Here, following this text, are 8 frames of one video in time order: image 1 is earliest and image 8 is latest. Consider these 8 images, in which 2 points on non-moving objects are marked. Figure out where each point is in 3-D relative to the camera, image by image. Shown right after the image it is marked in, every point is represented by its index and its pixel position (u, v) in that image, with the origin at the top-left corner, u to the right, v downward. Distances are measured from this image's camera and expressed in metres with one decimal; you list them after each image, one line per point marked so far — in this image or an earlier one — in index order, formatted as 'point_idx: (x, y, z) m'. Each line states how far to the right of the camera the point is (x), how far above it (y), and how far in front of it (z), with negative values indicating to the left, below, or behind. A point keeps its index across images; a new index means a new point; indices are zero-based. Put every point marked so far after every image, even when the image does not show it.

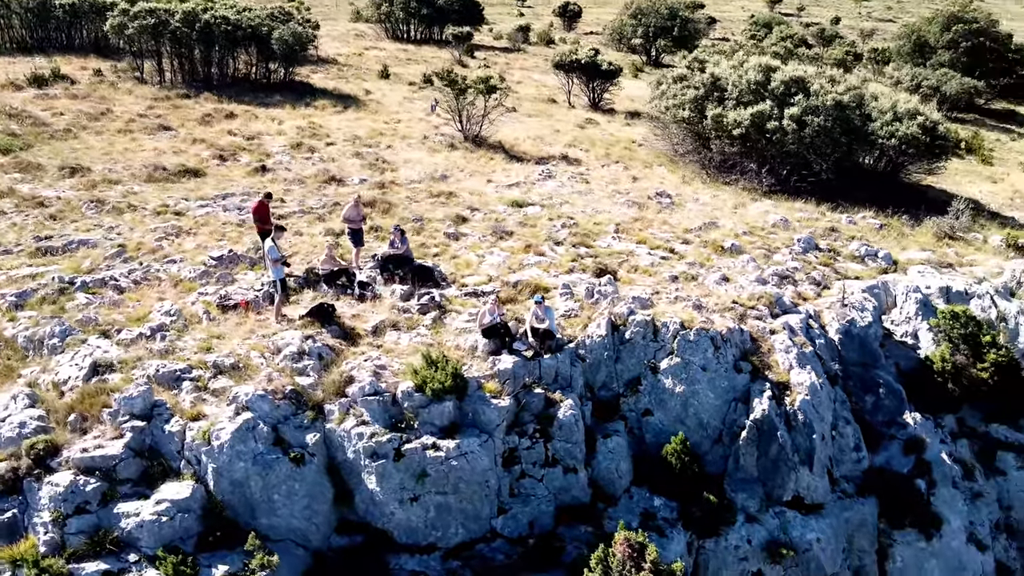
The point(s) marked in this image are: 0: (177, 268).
0: (-6.6, +0.4, +16.0) m
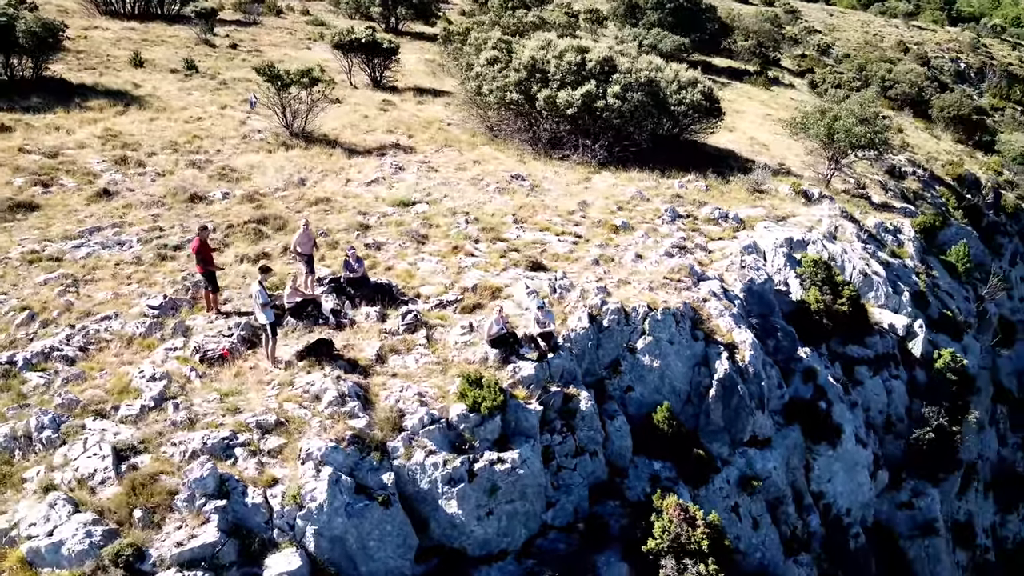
0: (-7.1, -0.7, +14.4) m
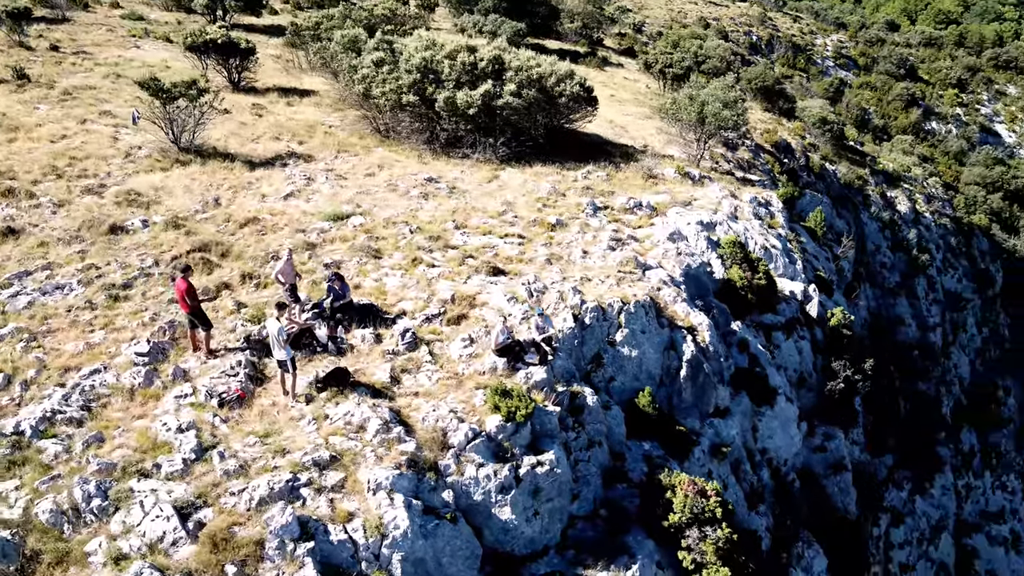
0: (-6.9, -1.5, +13.7) m
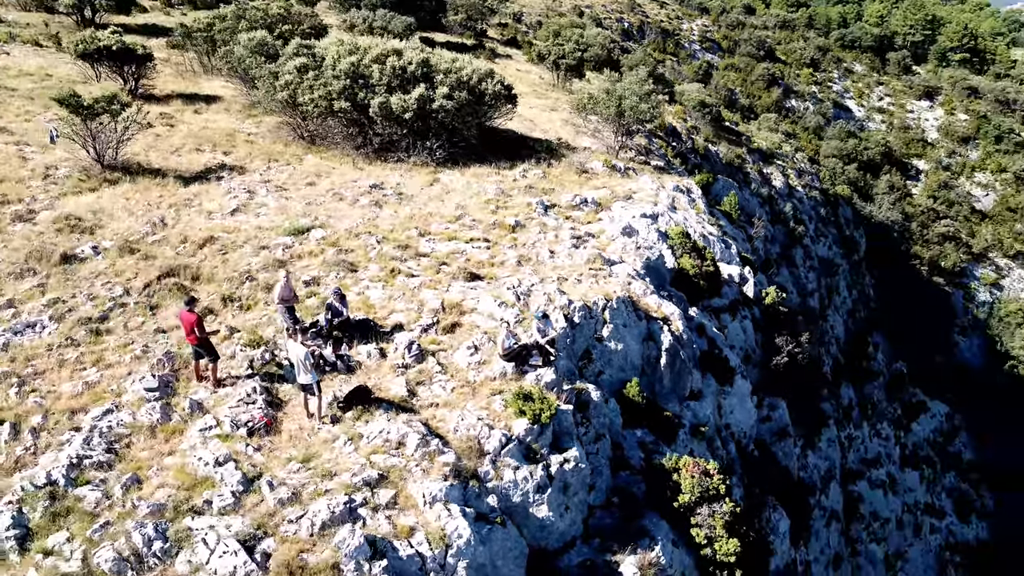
0: (-6.5, -2.1, +13.4) m
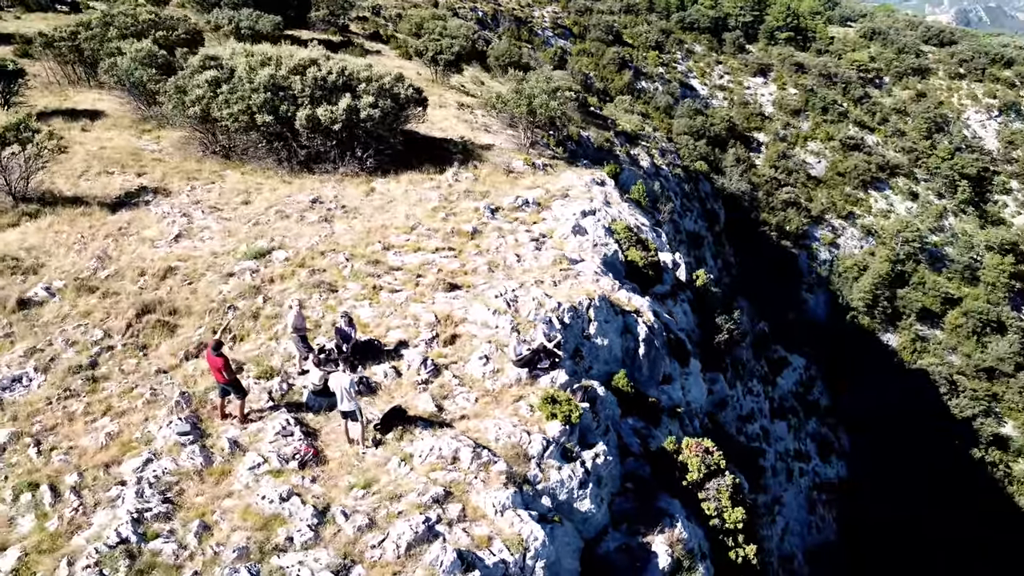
0: (-5.7, -2.9, +13.1) m
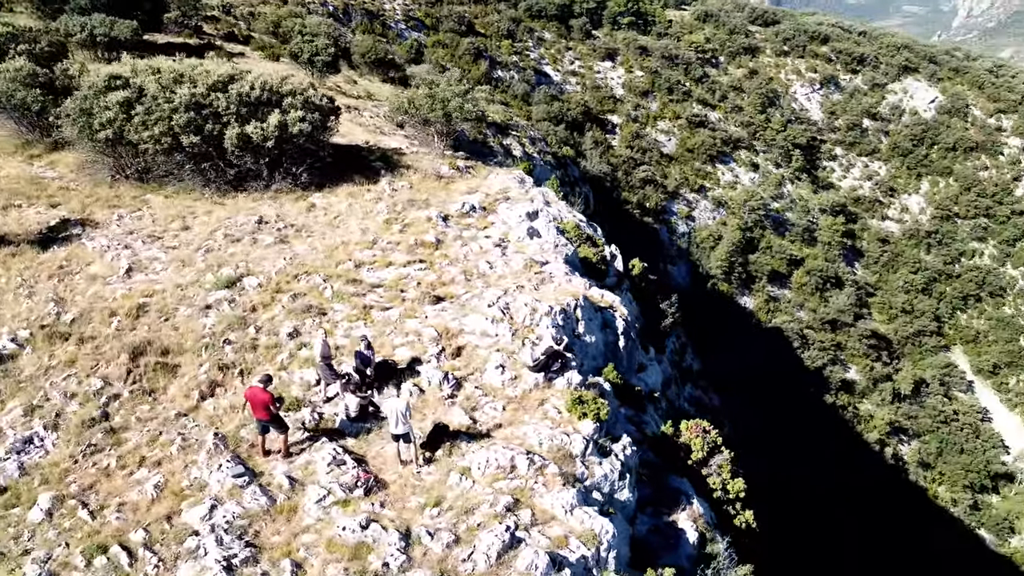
0: (-4.6, -3.6, +13.1) m
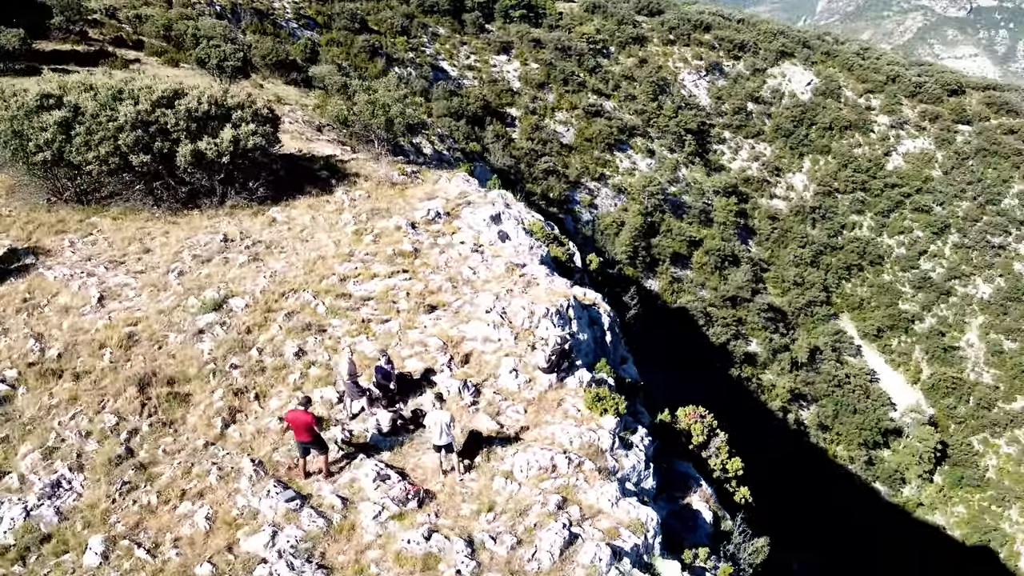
0: (-3.6, -4.0, +13.2) m
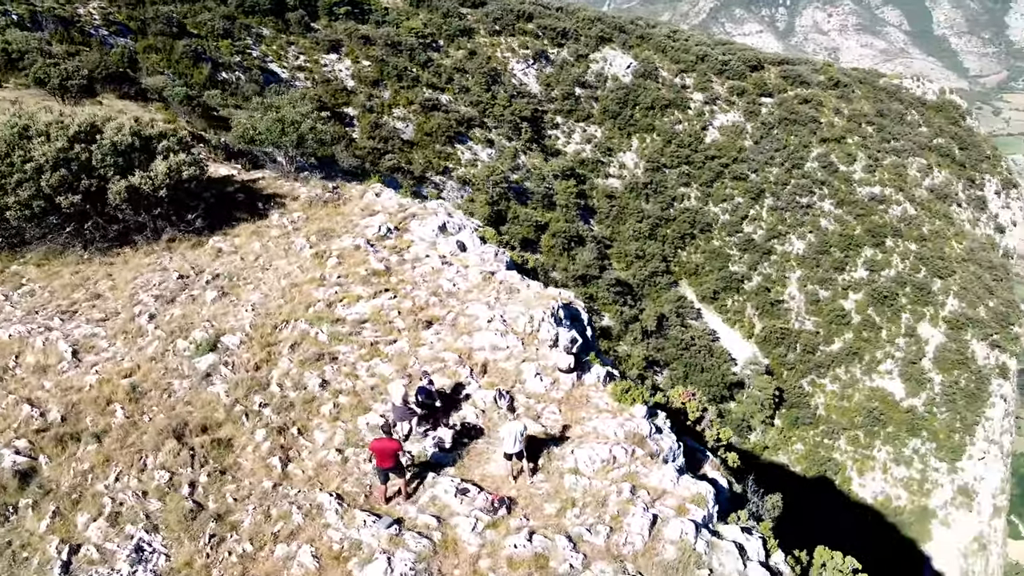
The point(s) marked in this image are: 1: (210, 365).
0: (-1.9, -4.6, +13.7) m
1: (-7.3, -1.9, +19.6) m
